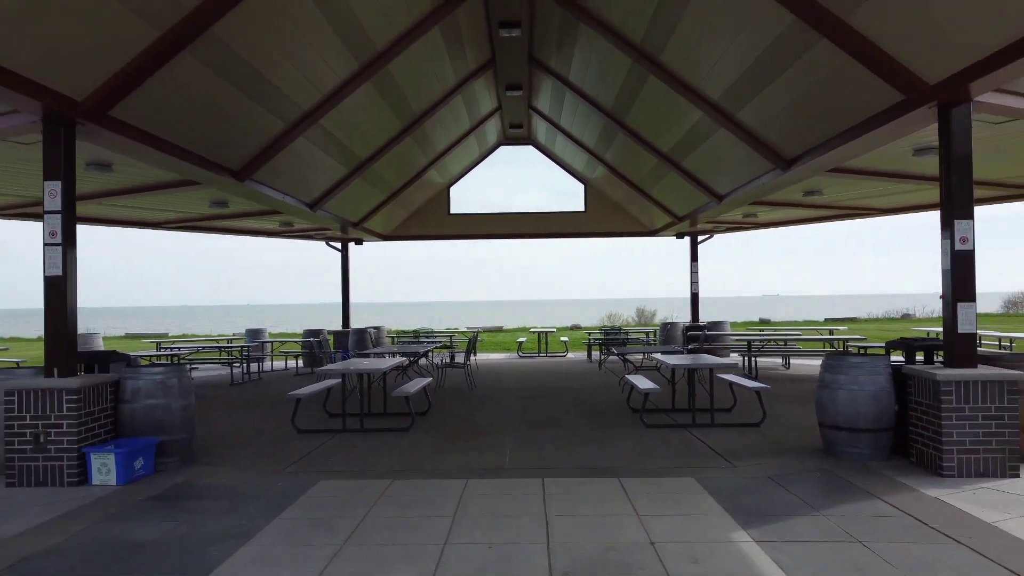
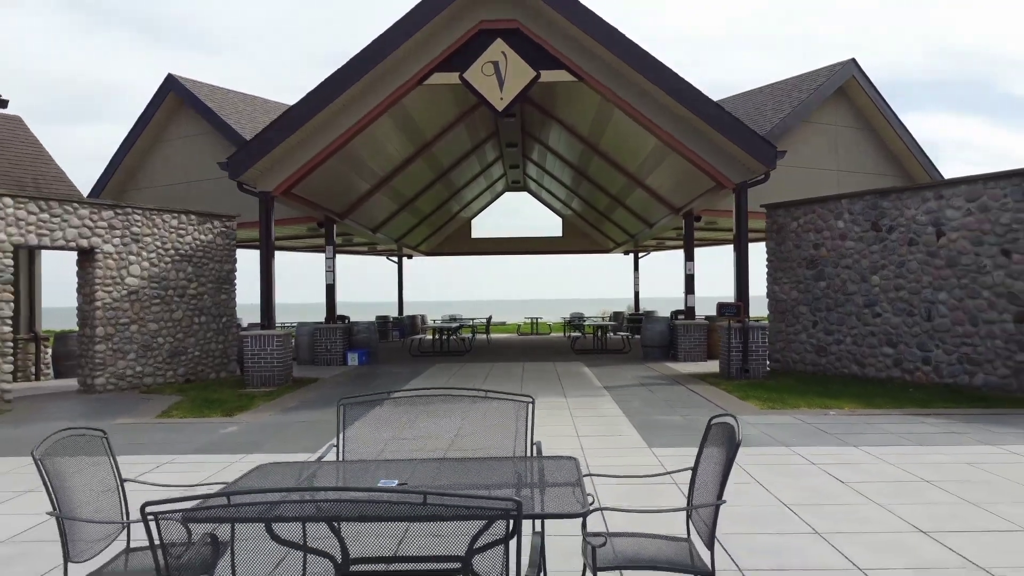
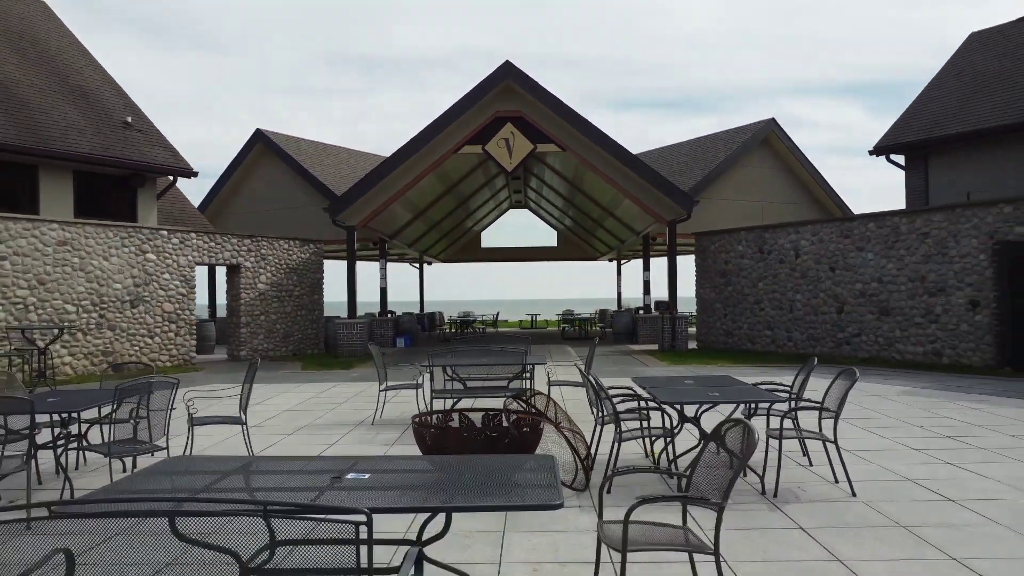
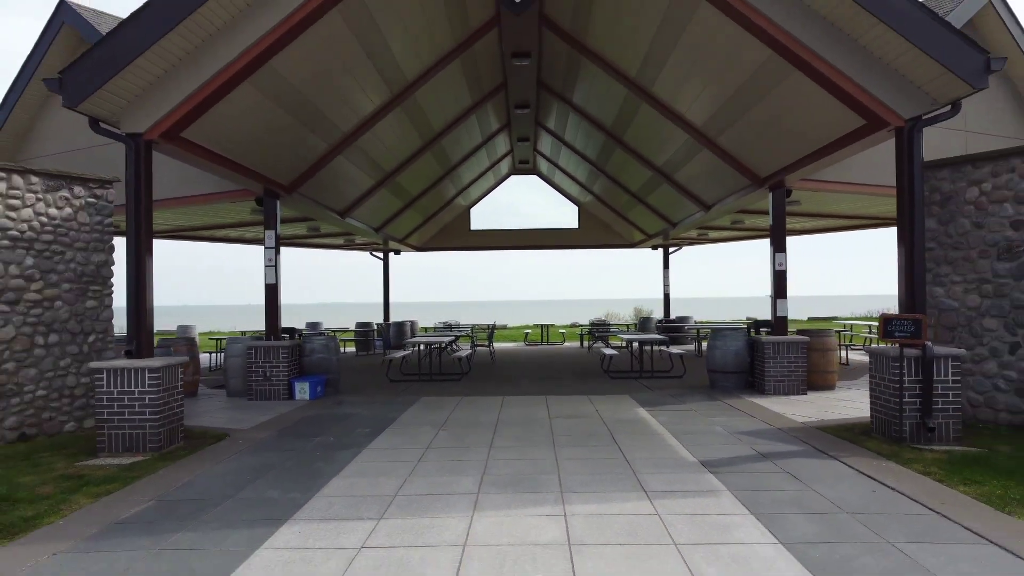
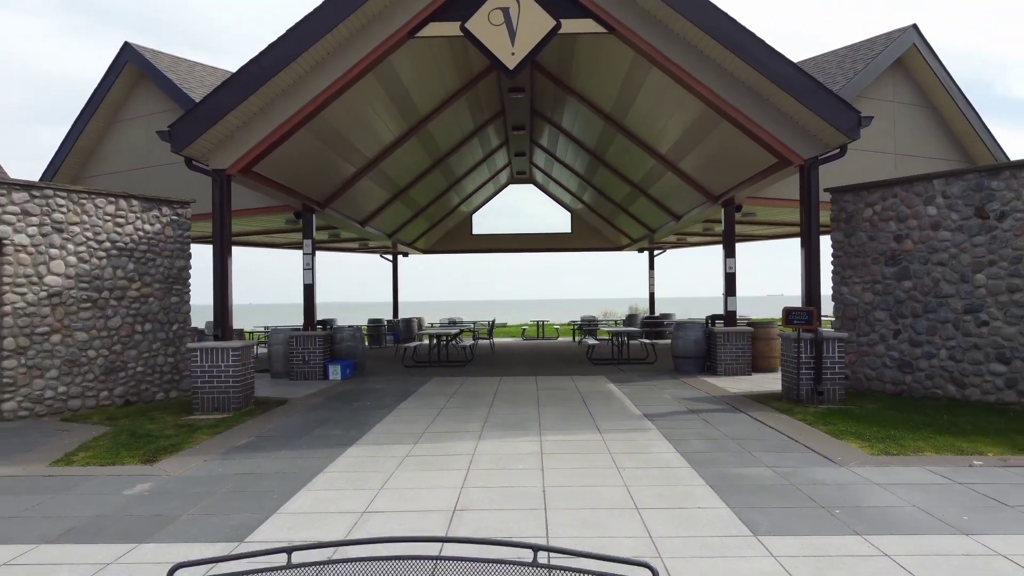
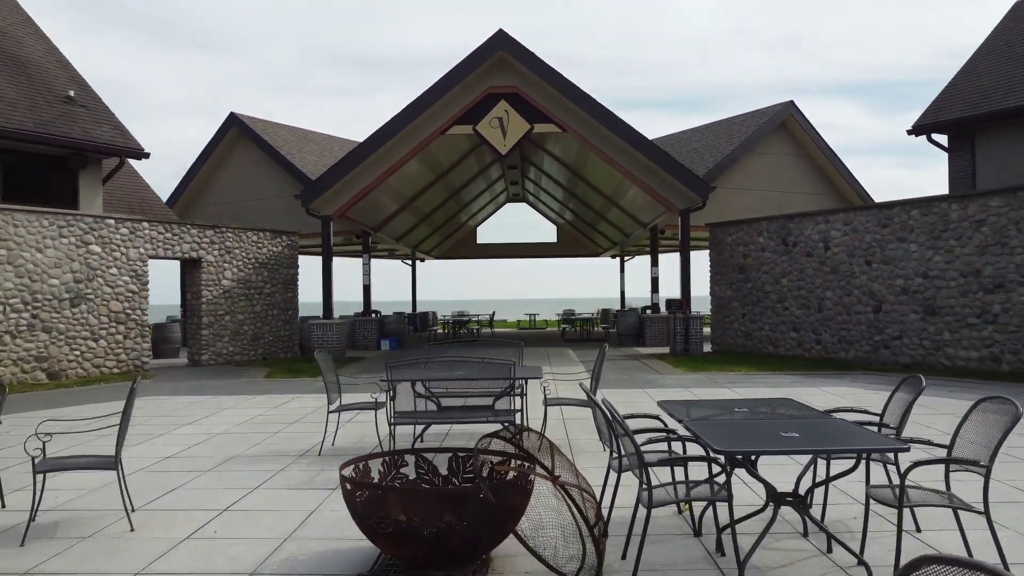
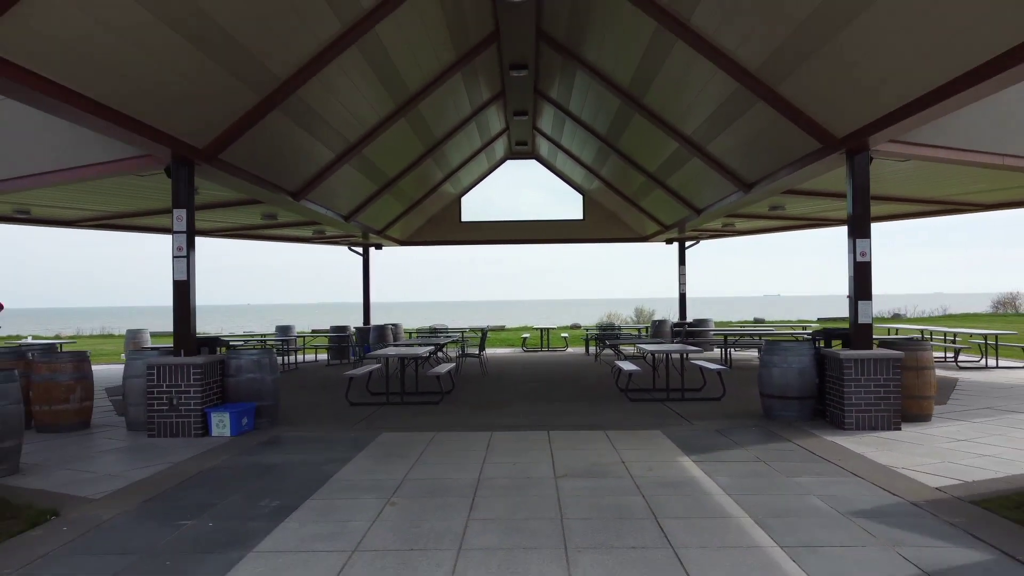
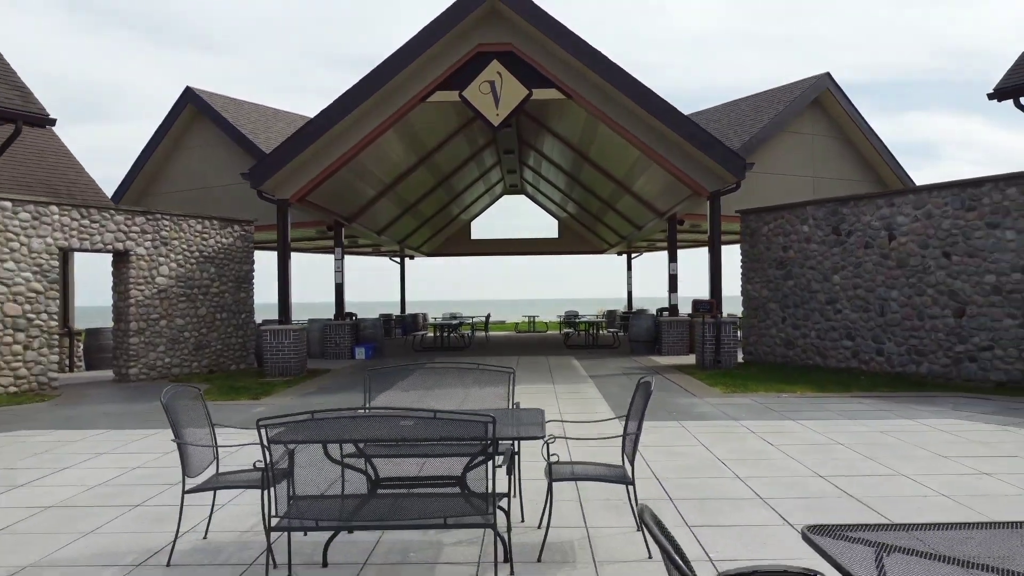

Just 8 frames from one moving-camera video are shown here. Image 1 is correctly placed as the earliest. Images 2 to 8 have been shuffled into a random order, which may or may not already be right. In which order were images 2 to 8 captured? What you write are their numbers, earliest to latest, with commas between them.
7, 4, 5, 2, 8, 6, 3
